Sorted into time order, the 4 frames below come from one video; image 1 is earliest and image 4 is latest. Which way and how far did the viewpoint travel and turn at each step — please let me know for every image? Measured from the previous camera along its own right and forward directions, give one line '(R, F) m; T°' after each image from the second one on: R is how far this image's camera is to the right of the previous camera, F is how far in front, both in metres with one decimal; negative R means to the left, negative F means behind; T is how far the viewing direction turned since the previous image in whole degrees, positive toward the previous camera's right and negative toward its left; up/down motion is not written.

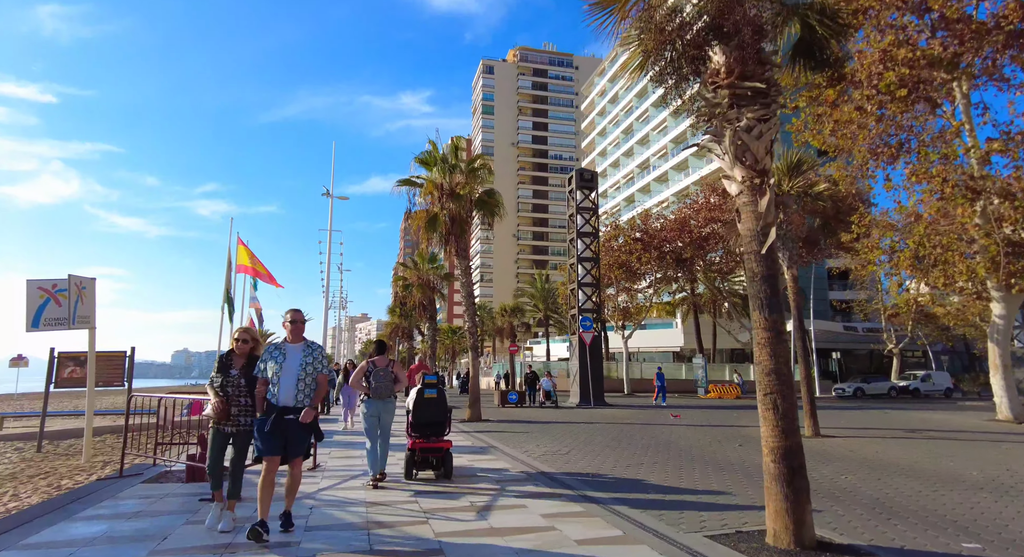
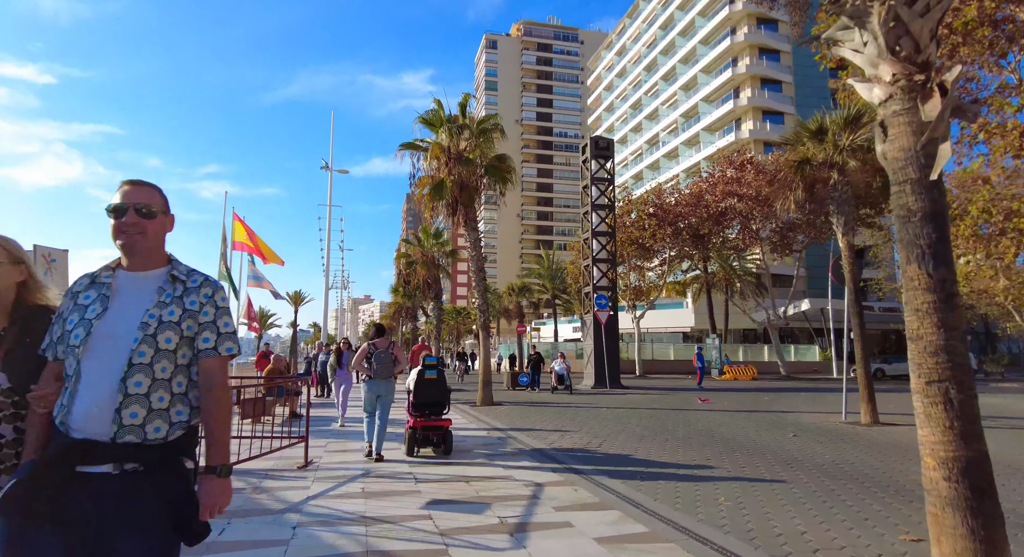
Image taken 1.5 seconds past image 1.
(-0.3, +1.4) m; 0°
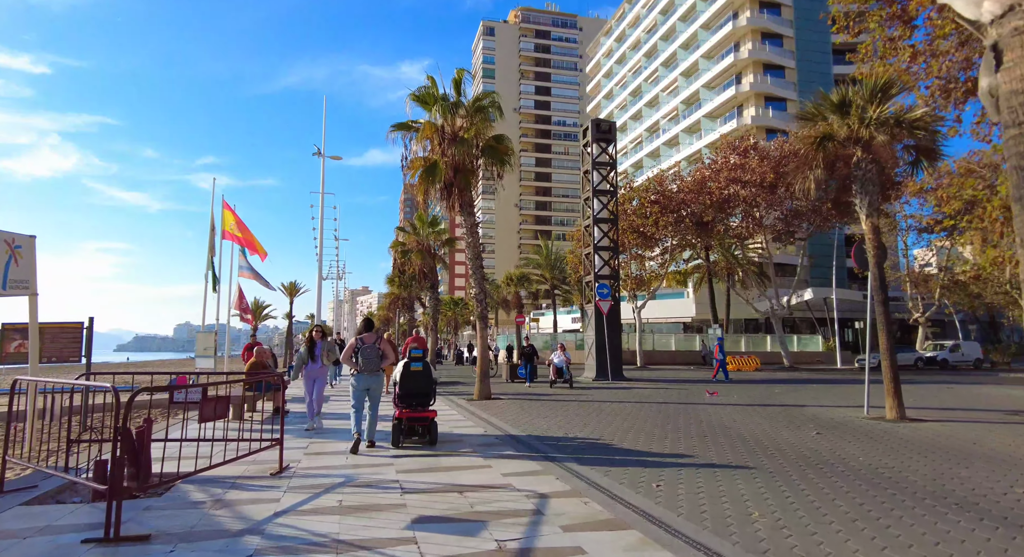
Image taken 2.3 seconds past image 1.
(0.0, +0.8) m; 0°
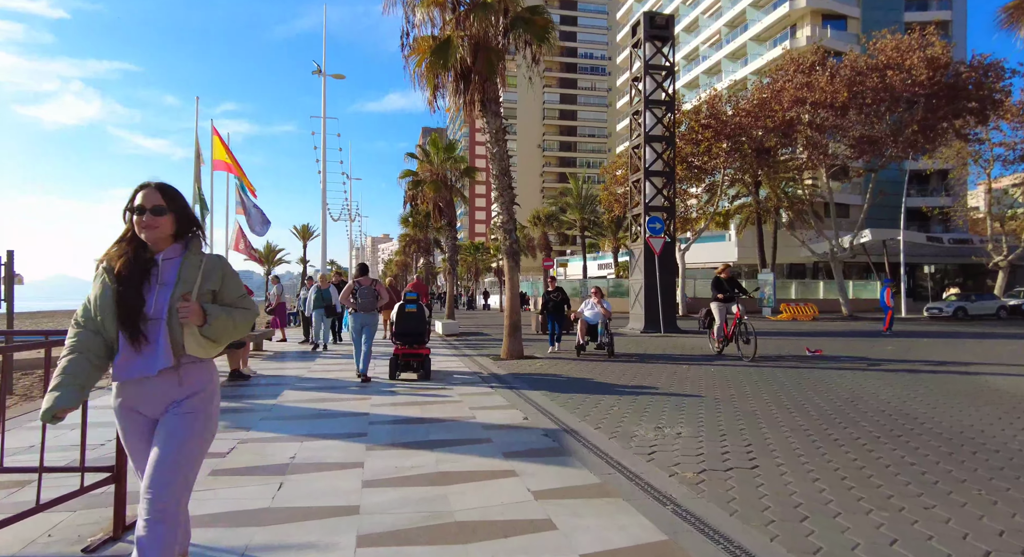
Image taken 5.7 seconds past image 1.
(-0.4, +3.6) m; -2°
